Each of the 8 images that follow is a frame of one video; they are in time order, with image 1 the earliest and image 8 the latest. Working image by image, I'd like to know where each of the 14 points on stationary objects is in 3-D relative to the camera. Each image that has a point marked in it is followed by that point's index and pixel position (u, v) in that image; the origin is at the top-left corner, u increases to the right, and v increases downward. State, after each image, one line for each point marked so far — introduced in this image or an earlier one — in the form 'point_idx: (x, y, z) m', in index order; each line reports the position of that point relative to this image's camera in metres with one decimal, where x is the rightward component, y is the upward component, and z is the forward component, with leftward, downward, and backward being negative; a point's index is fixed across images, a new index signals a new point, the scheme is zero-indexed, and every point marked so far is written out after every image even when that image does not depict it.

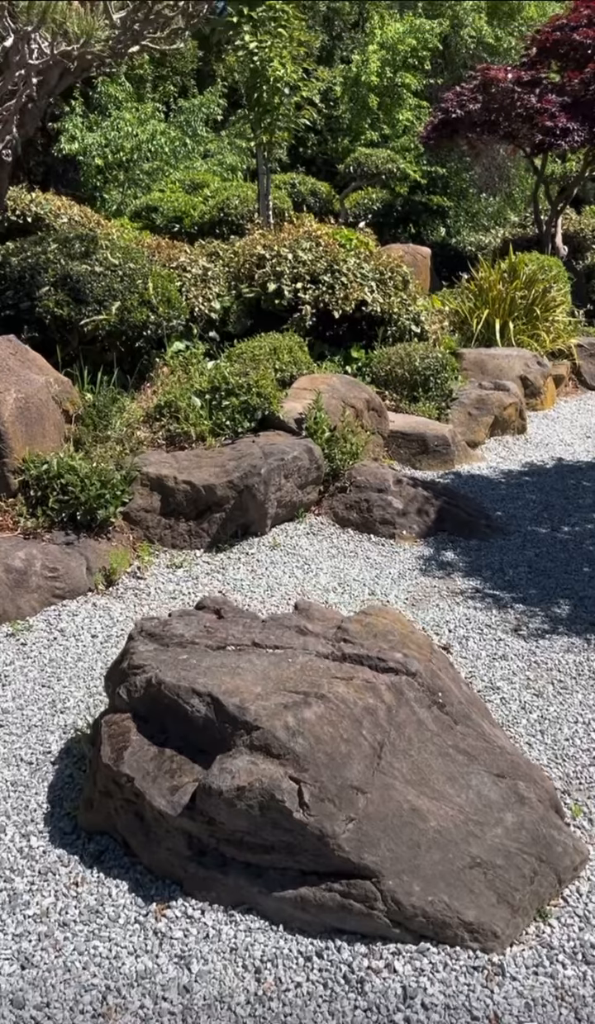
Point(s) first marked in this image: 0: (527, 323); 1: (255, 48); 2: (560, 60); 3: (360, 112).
0: (+1.8, +1.5, +6.9) m
1: (-0.3, +3.7, +7.0) m
2: (+2.6, +4.5, +8.6) m
3: (+0.8, +5.2, +11.3) m
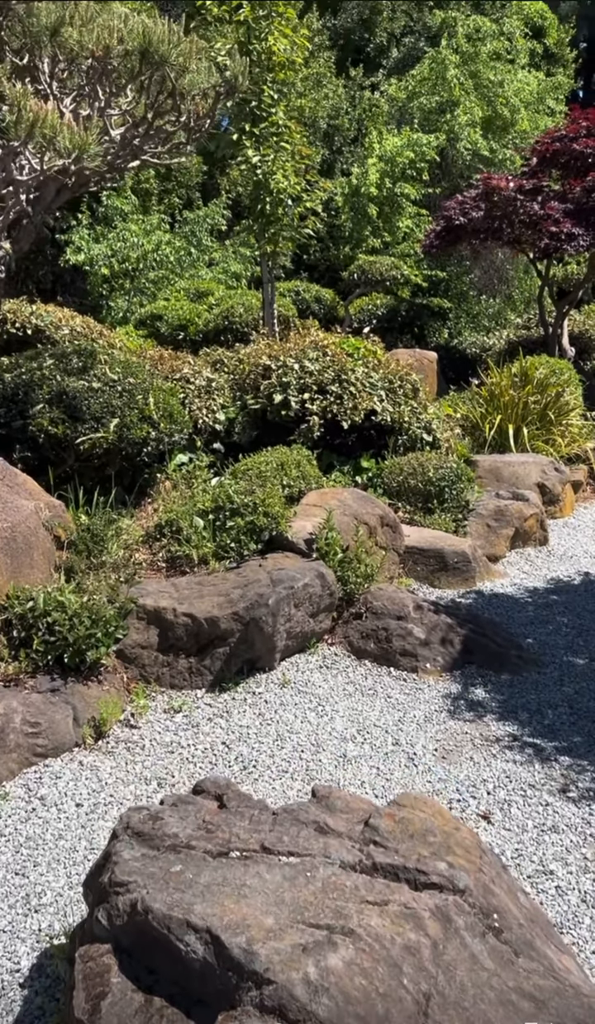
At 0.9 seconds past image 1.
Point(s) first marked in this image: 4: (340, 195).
0: (+1.9, +0.6, +6.7) m
1: (-0.3, +2.8, +7.0) m
2: (+2.6, +3.4, +8.7) m
3: (+0.9, +3.8, +11.4) m
4: (+0.6, +4.2, +11.6) m
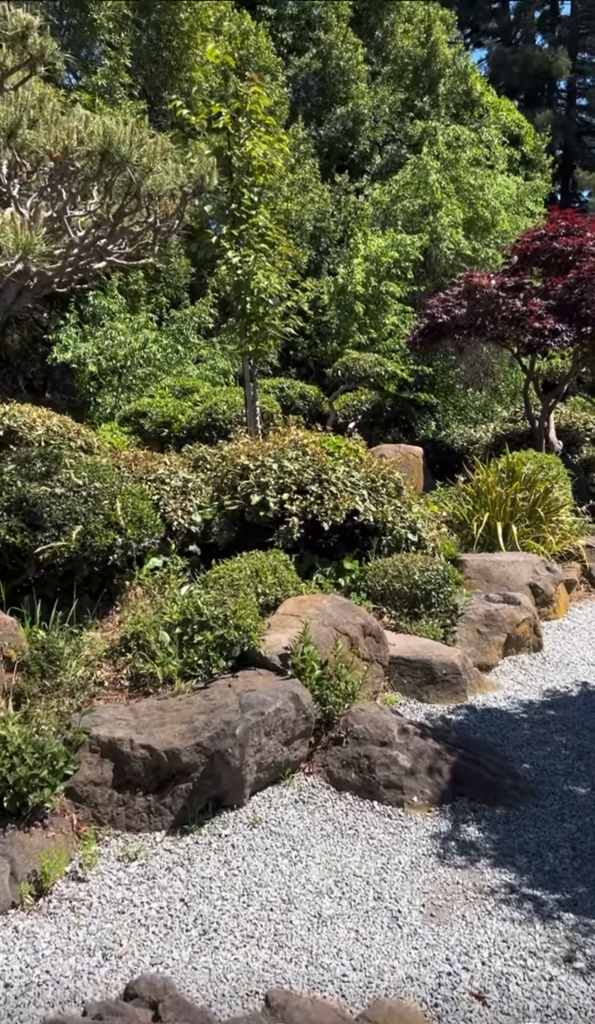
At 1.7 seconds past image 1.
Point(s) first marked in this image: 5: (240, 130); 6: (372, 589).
0: (+1.7, -0.1, +6.5) m
1: (-0.5, +2.0, +7.0) m
2: (+2.5, +2.5, +8.8) m
3: (+0.7, +2.6, +11.5) m
4: (+0.4, +2.9, +11.7) m
5: (-0.5, +3.0, +6.9) m
6: (+0.4, -0.4, +4.9) m
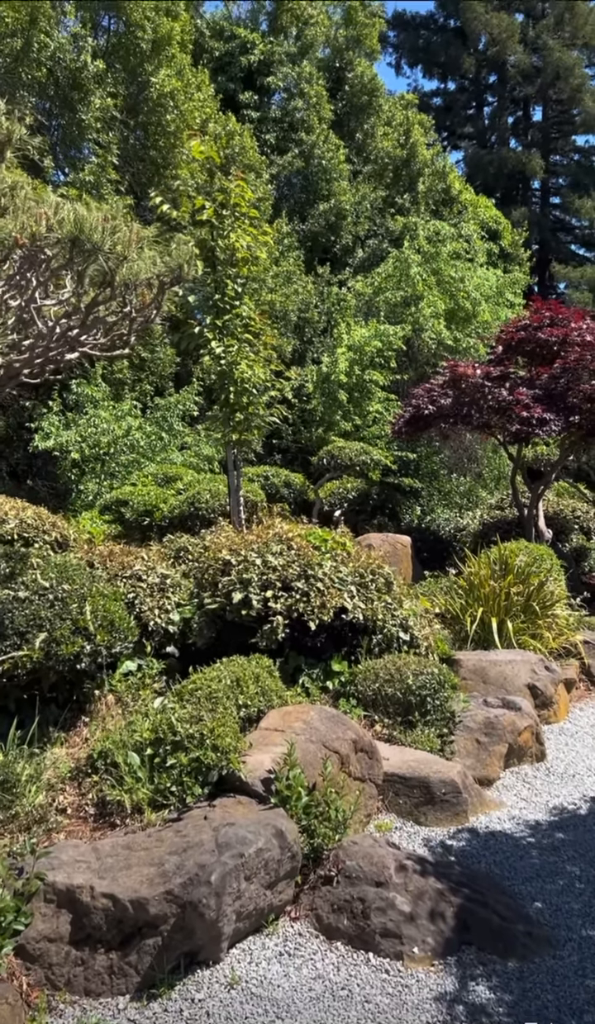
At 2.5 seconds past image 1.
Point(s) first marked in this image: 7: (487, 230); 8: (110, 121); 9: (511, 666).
0: (+1.6, -0.8, +6.2) m
1: (-0.6, +1.3, +6.9) m
2: (+2.3, +1.6, +8.8) m
3: (+0.5, +1.4, +11.4) m
4: (+0.2, +1.7, +11.7) m
5: (-0.6, +2.3, +6.9) m
6: (+0.3, -1.0, +4.6) m
7: (+3.5, +5.0, +15.8) m
8: (-2.7, +5.5, +12.4) m
9: (+1.3, -1.0, +5.4) m
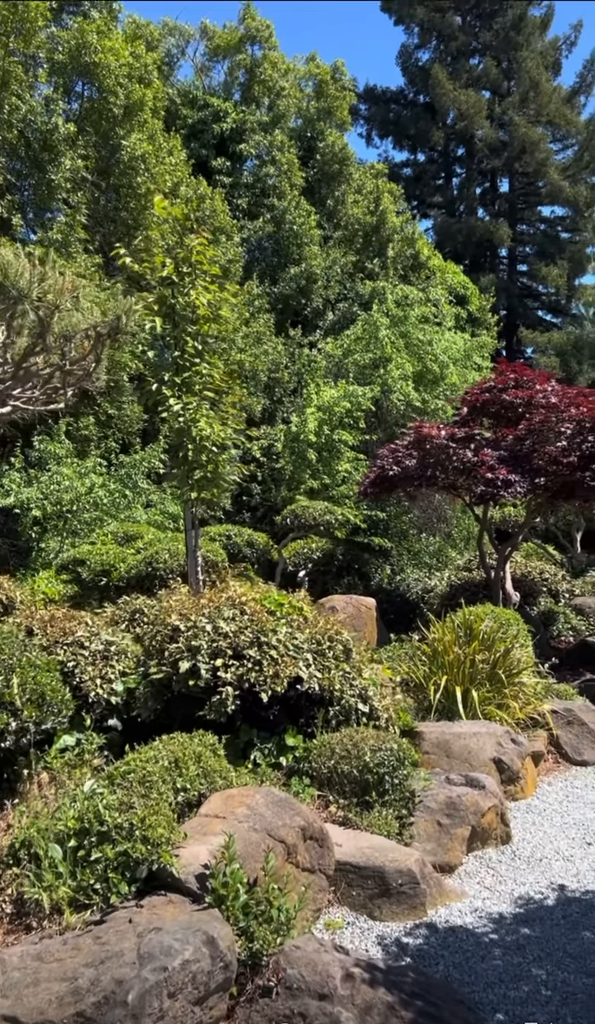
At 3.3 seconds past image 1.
0: (+1.3, -1.2, +6.0) m
1: (-0.9, +0.8, +6.7) m
2: (+1.9, +0.9, +8.7) m
3: (0.0, +0.6, +11.3) m
4: (-0.3, +0.9, +11.6) m
5: (-0.9, +1.8, +6.8) m
6: (+0.1, -1.3, +4.3) m
7: (+2.9, +3.9, +15.9) m
8: (-3.1, +4.7, +12.4) m
9: (+1.0, -1.3, +5.2) m
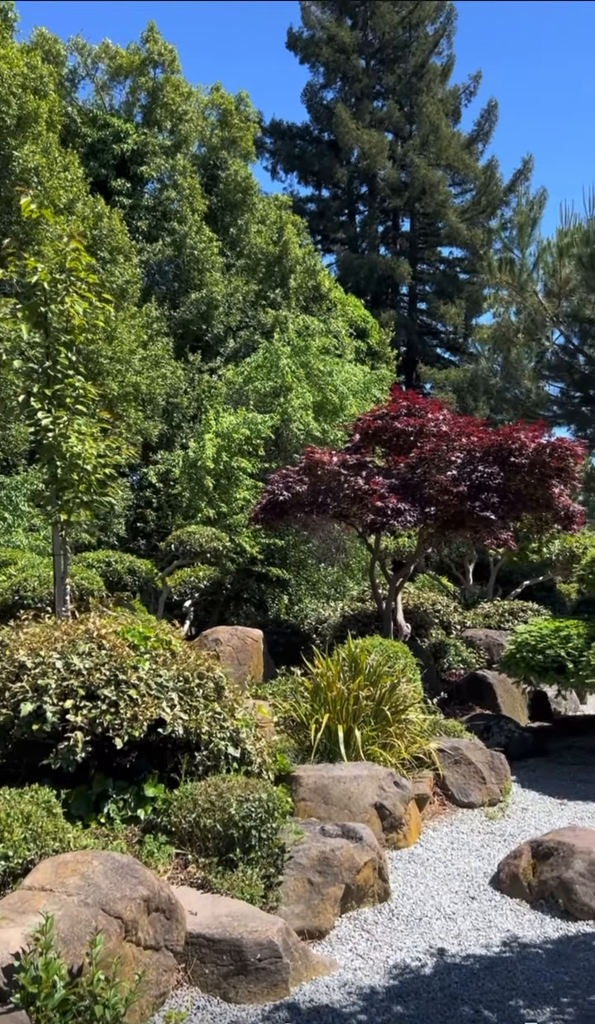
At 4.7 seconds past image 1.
0: (+0.5, -1.4, +5.7) m
1: (-1.8, +0.6, +6.2) m
2: (+0.8, +0.7, +8.5) m
3: (-1.4, +0.3, +10.9) m
4: (-1.7, +0.6, +11.1) m
5: (-1.7, +1.6, +6.4) m
6: (-0.5, -1.4, +3.8) m
7: (+1.1, +3.3, +15.9) m
8: (-4.5, +4.4, +11.8) m
9: (+0.3, -1.5, +4.8) m
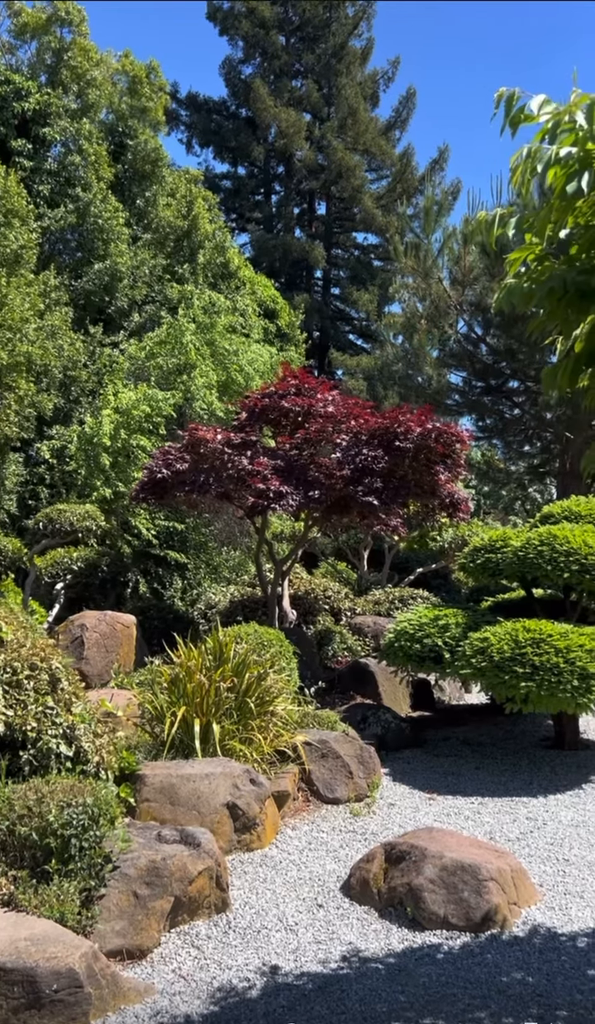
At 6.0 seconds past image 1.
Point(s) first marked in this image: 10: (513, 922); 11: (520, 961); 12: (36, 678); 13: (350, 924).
0: (-0.4, -1.3, +5.4) m
1: (-2.6, +0.8, +5.7) m
2: (-0.2, +0.8, +8.2) m
3: (-2.7, +0.5, +10.3) m
4: (-3.0, +0.9, +10.5) m
5: (-2.6, +1.8, +5.8) m
6: (-1.2, -1.3, +3.4) m
7: (-0.7, +3.7, +15.5) m
8: (-5.8, +4.7, +10.8) m
9: (-0.5, -1.4, +4.5) m
10: (+0.9, -1.7, +3.6) m
11: (+0.8, -1.7, +3.3) m
12: (-1.2, -0.8, +4.1) m
13: (+0.2, -1.7, +3.7) m
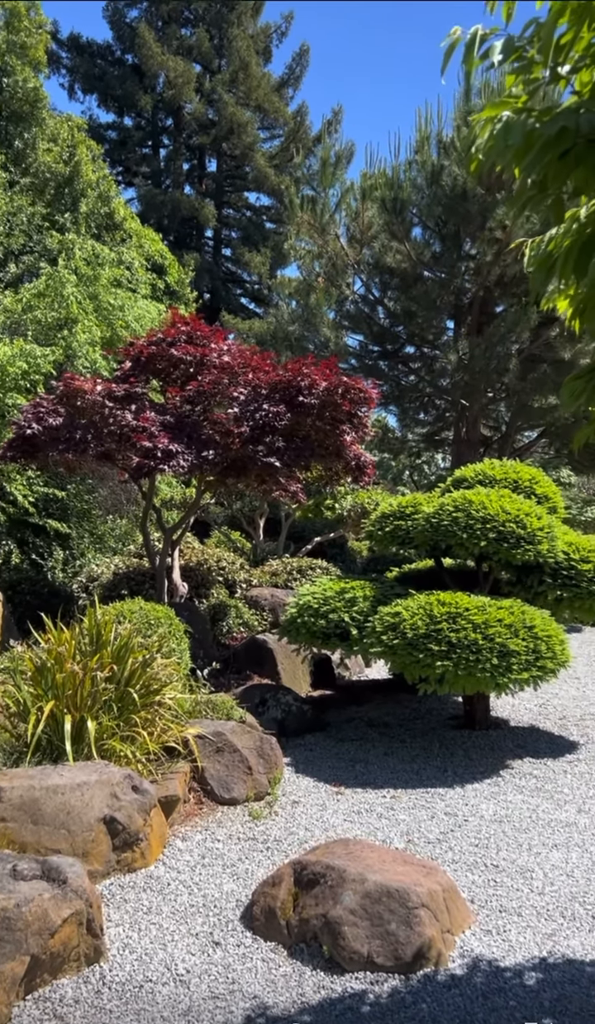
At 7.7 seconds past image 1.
0: (-0.9, -1.1, +4.6) m
1: (-3.2, +1.0, +4.5) m
2: (-1.2, +1.1, +7.3) m
3: (-3.9, +0.9, +9.1) m
4: (-4.2, +1.3, +9.3) m
5: (-3.2, +2.1, +4.6) m
6: (-1.5, -1.1, +2.6) m
7: (-2.5, +4.2, +14.5) m
8: (-7.0, +5.2, +9.1) m
9: (-0.9, -1.2, +3.7) m
10: (+0.5, -1.5, +3.0) m
11: (+0.5, -1.5, +2.7) m
12: (-1.6, -0.6, +3.3) m
13: (-0.2, -1.6, +3.0) m
